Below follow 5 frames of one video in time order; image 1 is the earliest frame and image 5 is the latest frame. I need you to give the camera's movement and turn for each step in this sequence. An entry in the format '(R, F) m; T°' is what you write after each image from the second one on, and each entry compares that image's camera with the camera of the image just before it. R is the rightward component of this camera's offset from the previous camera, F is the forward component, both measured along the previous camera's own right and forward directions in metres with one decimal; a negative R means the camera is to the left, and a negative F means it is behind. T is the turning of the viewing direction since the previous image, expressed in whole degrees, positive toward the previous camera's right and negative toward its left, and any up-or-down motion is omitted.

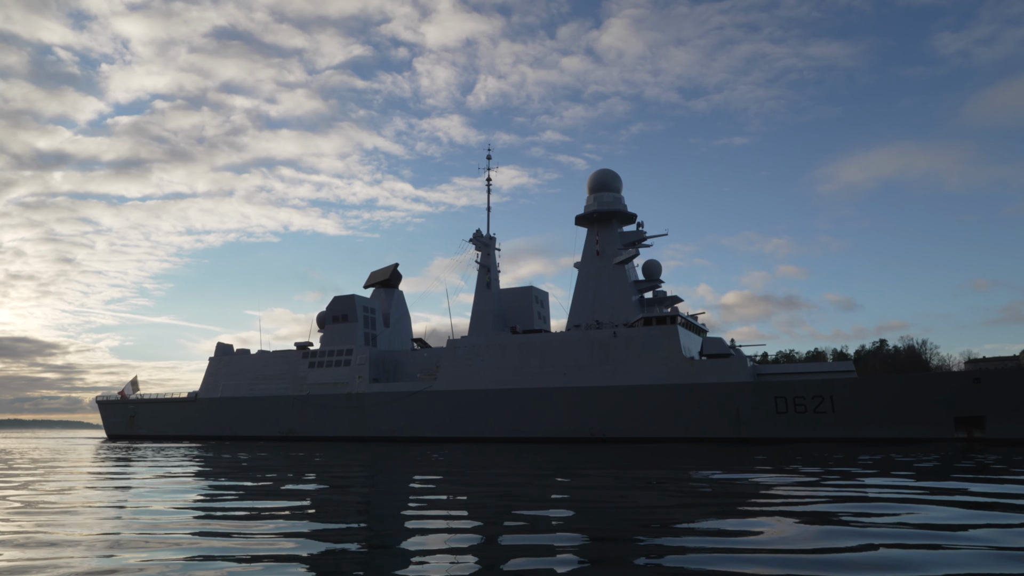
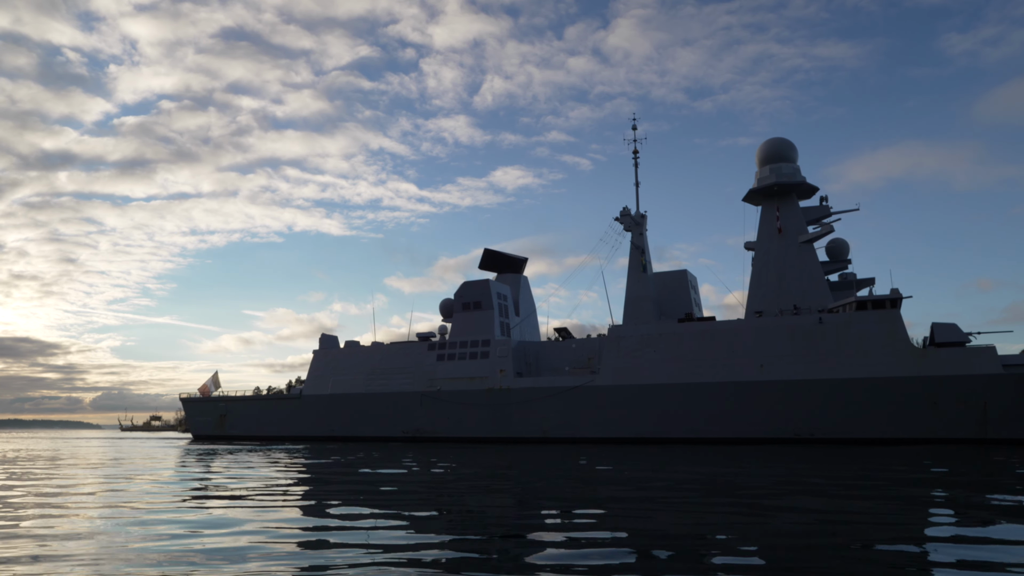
(-3.6, +1.8) m; 0°
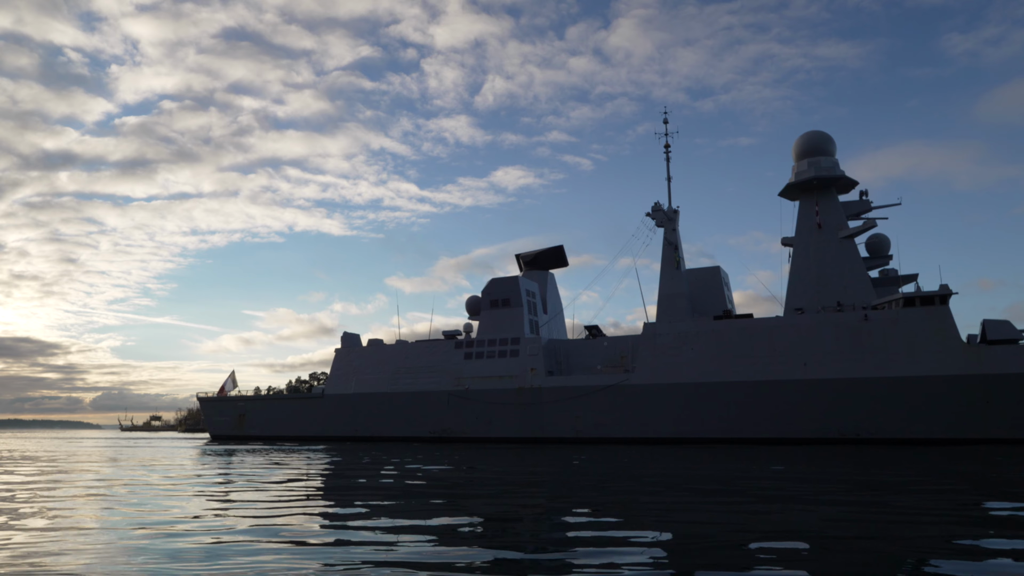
(-0.7, +0.3) m; 0°
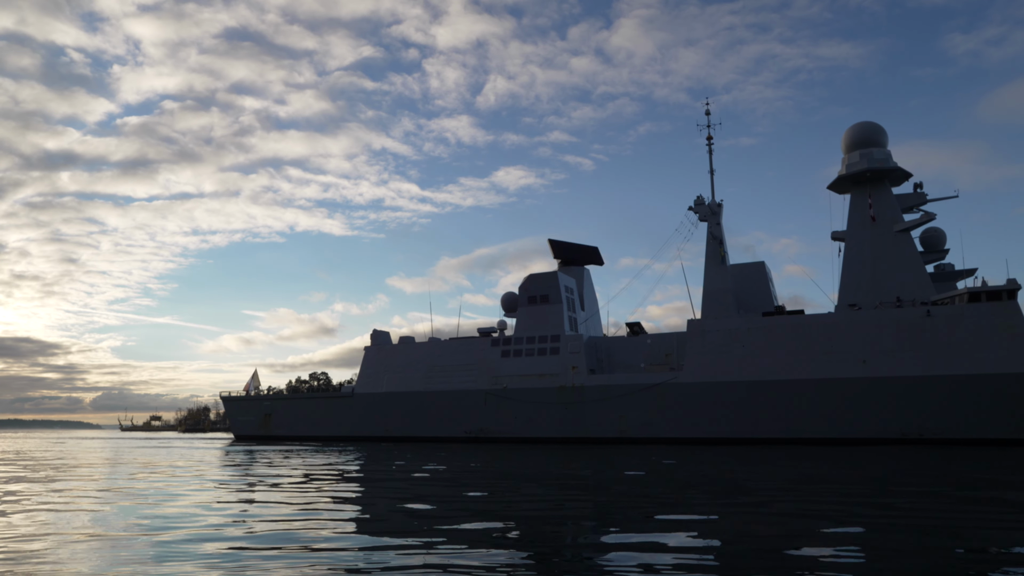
(-0.9, +0.4) m; 0°
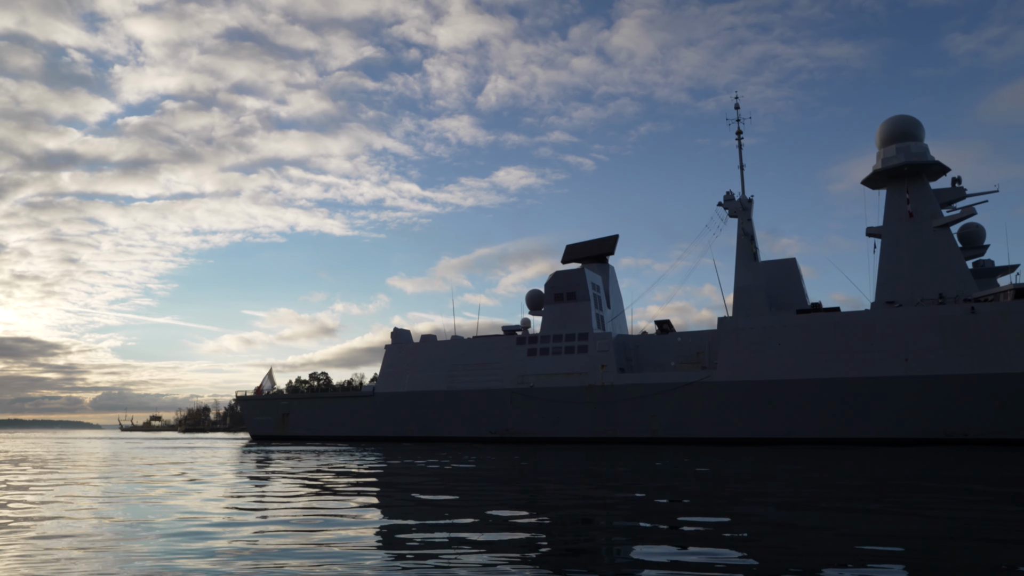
(-0.6, +0.3) m; 0°
